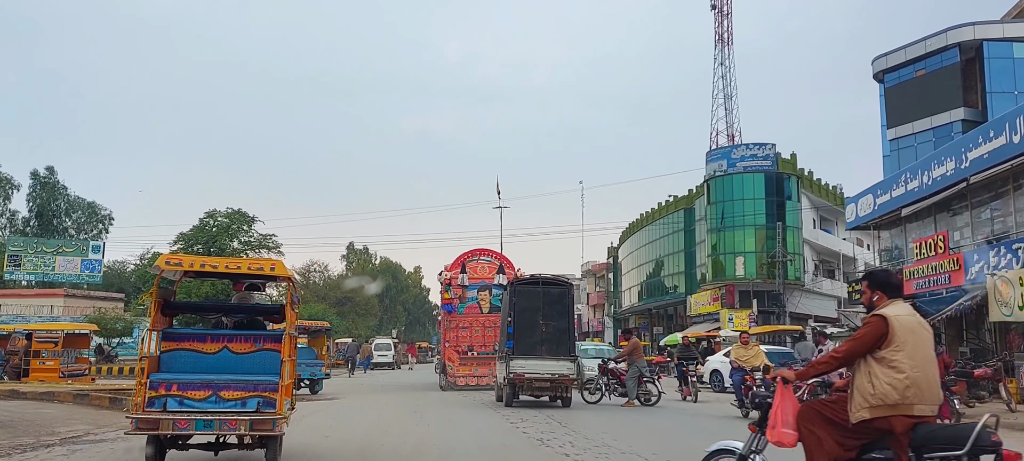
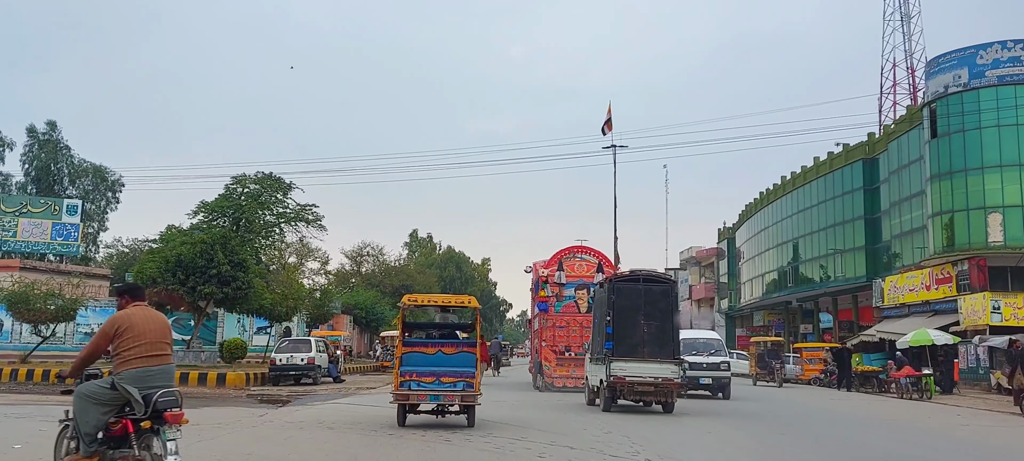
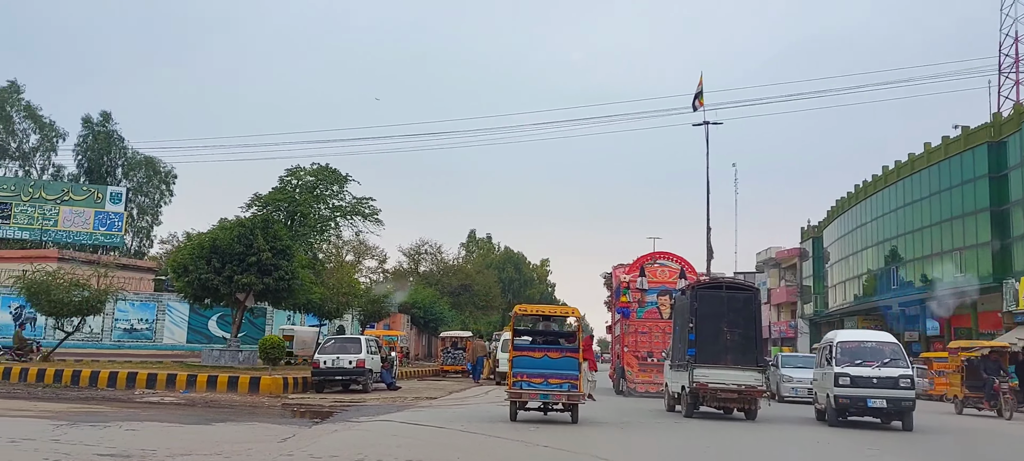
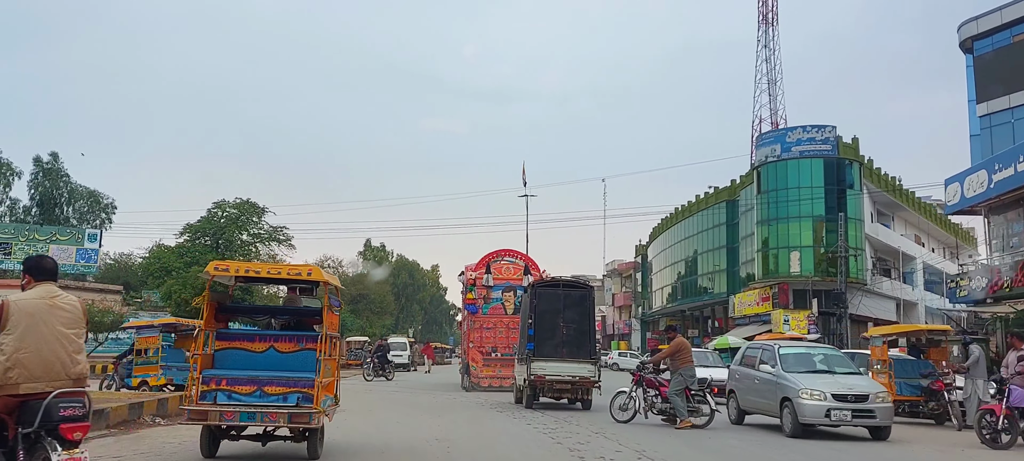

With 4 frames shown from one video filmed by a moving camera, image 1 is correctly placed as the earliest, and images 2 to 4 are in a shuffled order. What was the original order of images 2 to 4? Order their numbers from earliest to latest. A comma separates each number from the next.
4, 2, 3
